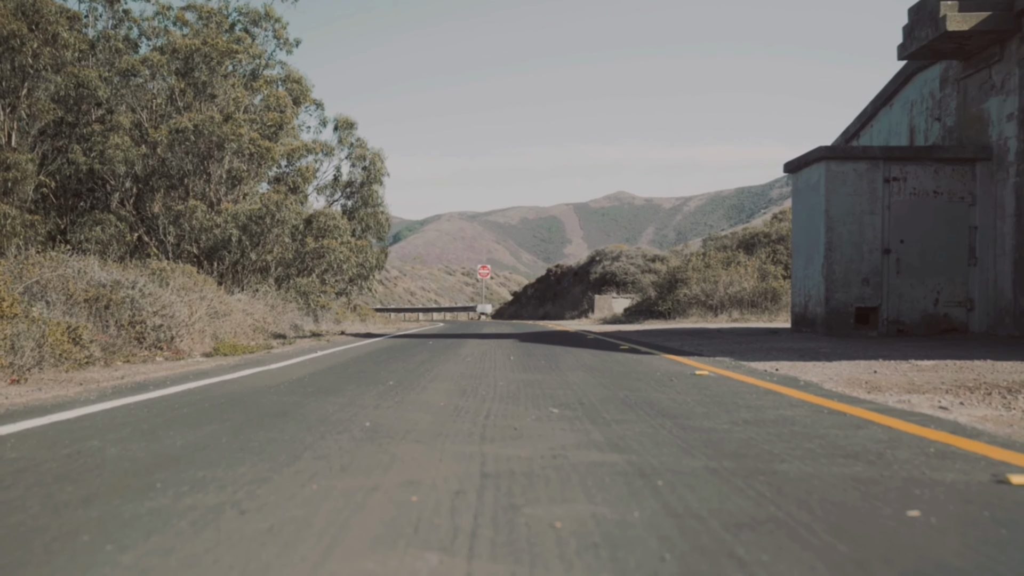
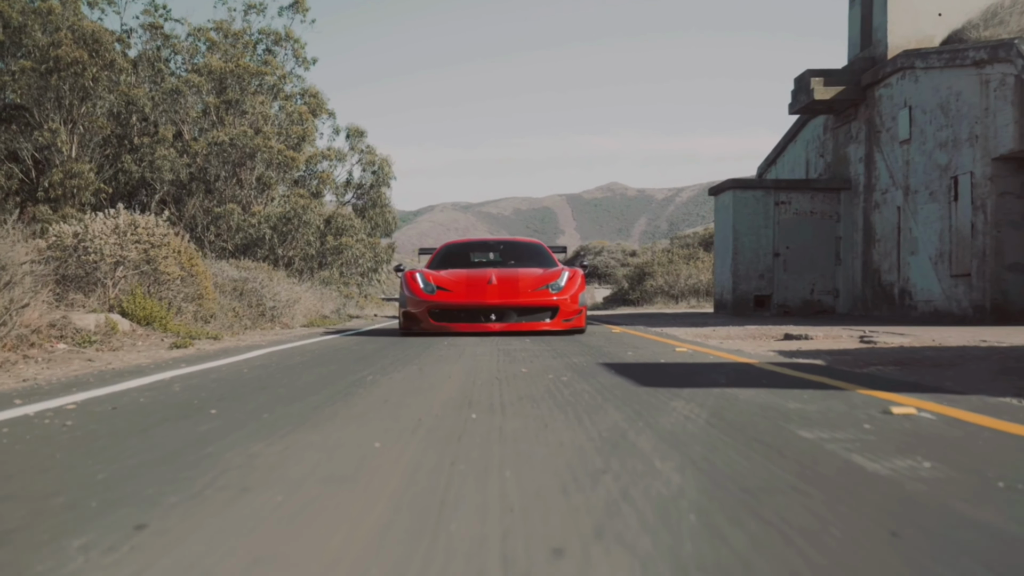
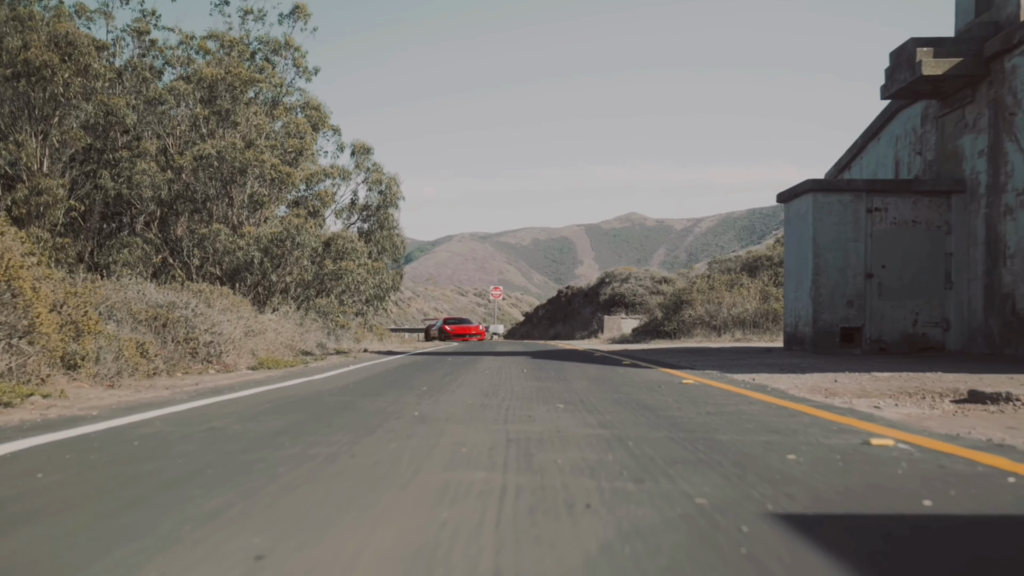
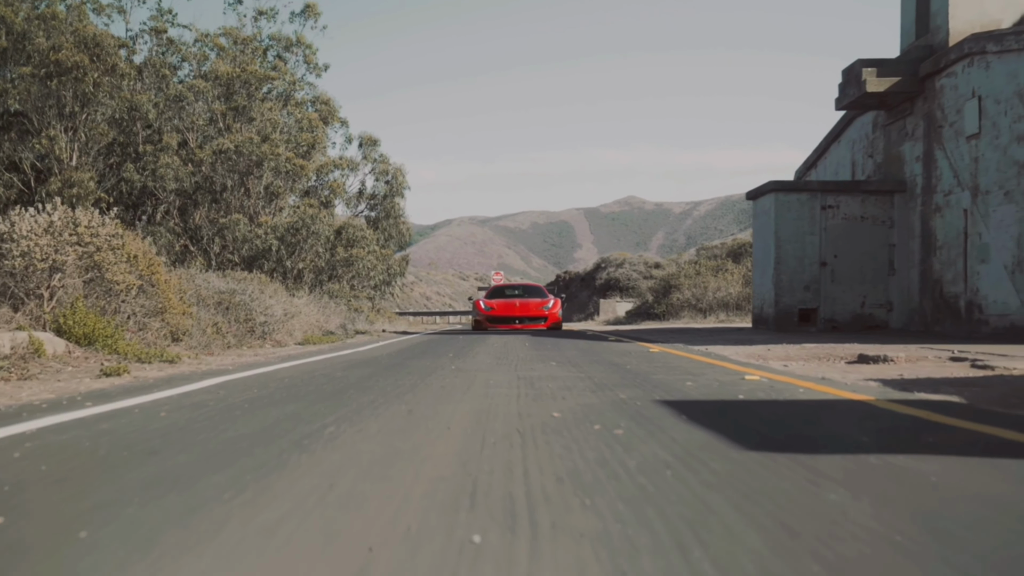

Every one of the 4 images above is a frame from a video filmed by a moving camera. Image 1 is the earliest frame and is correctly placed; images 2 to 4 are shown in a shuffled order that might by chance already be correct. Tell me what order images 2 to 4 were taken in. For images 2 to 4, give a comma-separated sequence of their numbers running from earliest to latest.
3, 4, 2
